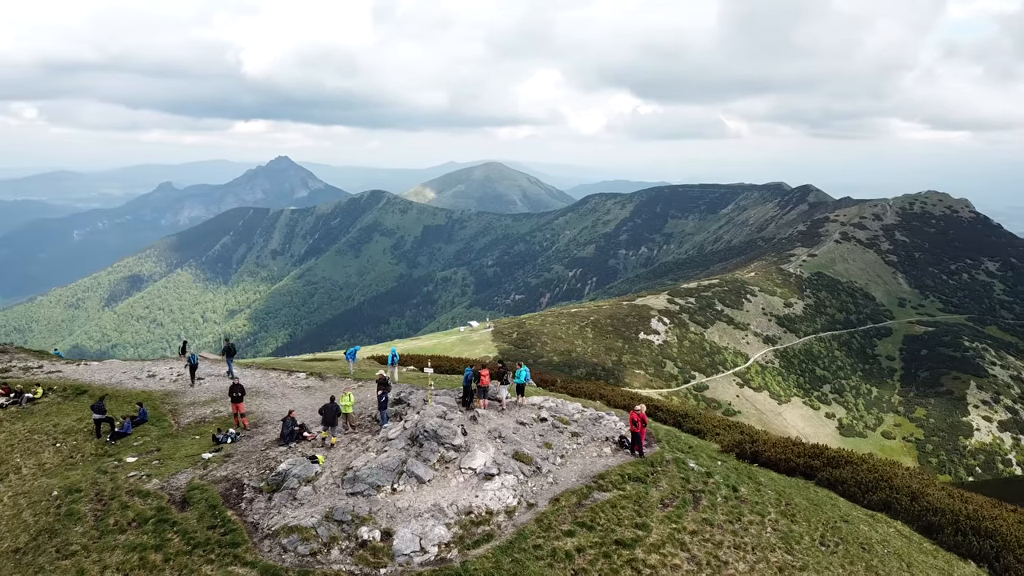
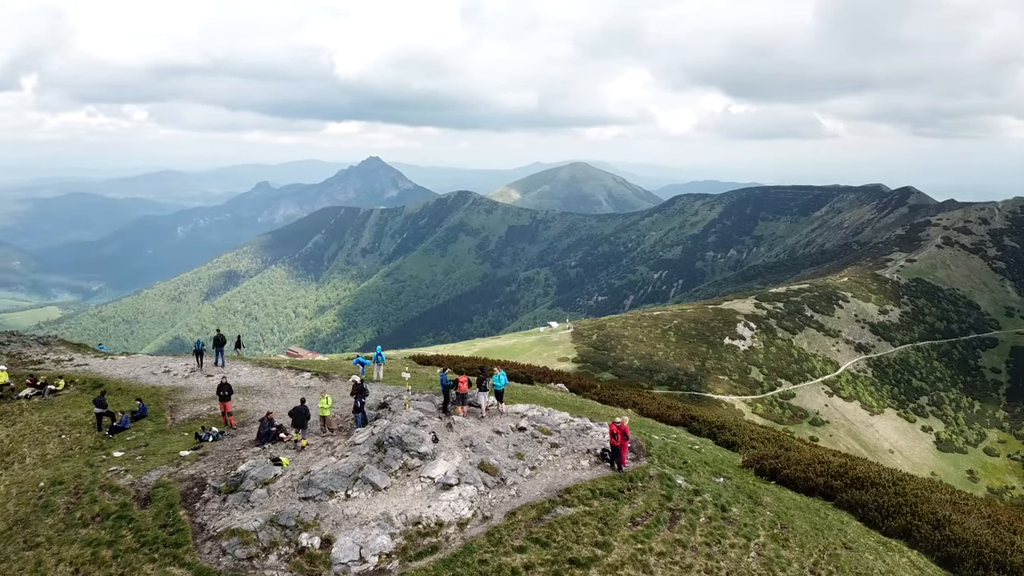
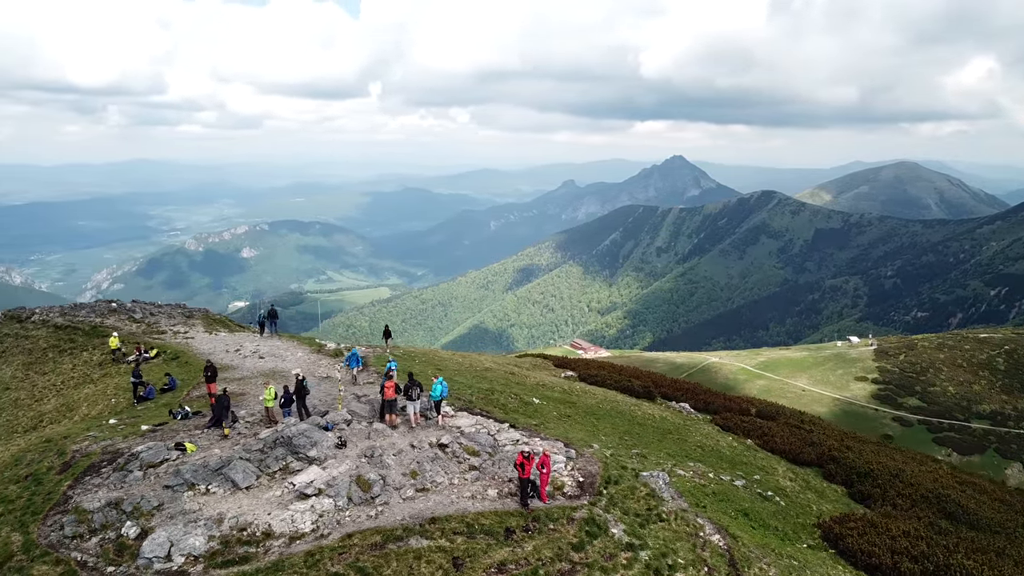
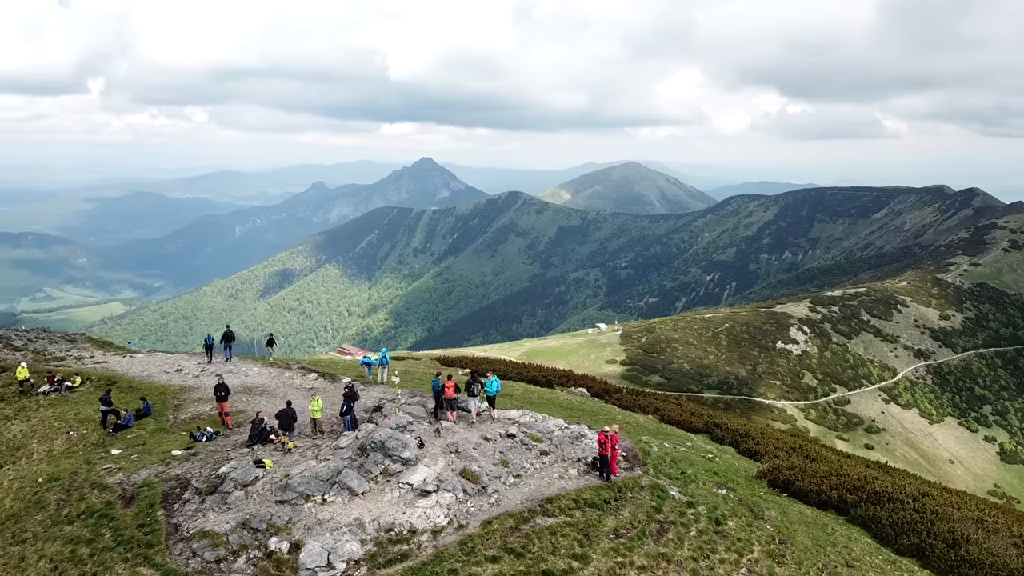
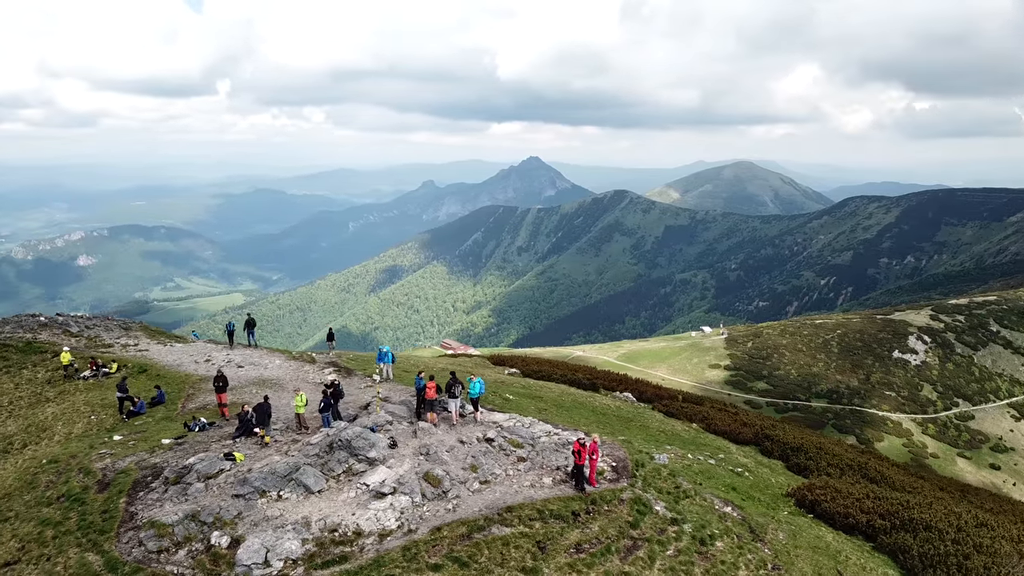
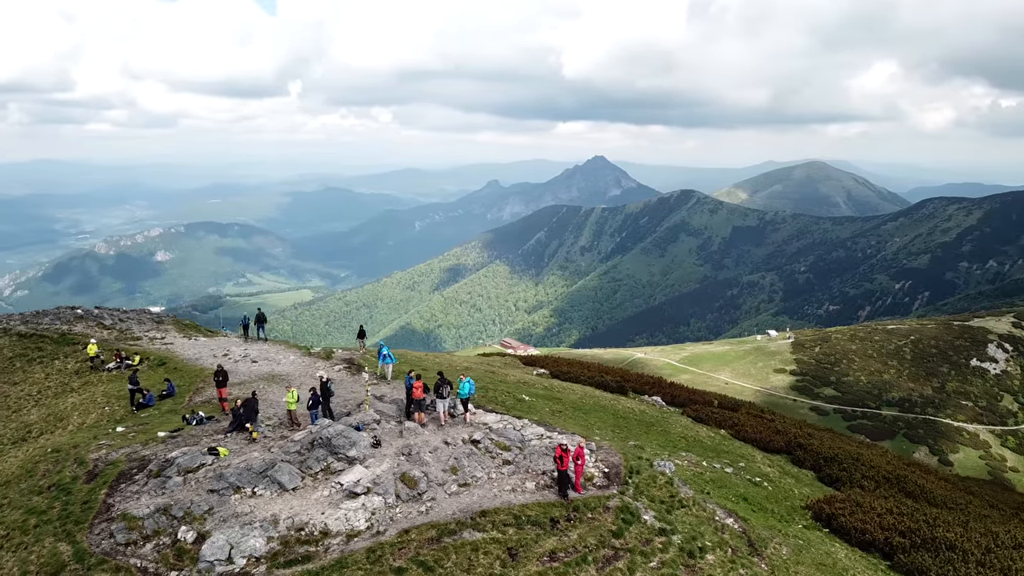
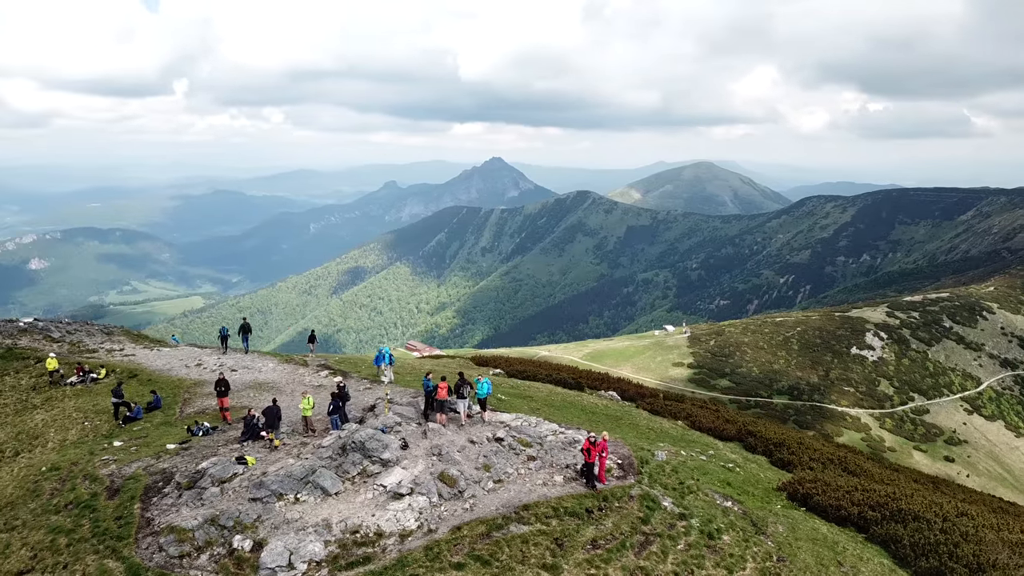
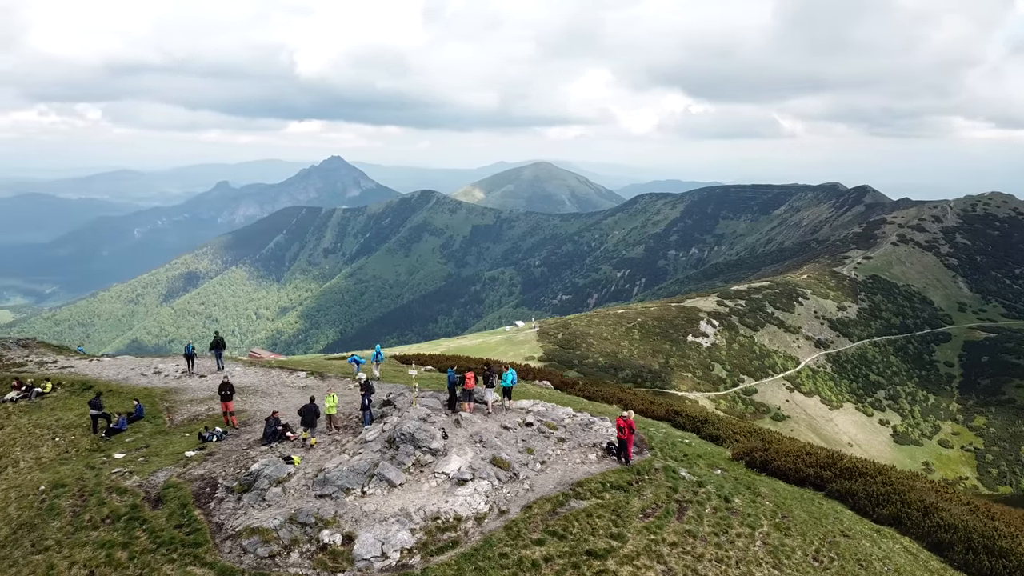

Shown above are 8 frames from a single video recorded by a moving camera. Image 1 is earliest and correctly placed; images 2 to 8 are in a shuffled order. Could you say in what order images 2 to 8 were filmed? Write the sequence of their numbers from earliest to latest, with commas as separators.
8, 2, 4, 7, 5, 6, 3
